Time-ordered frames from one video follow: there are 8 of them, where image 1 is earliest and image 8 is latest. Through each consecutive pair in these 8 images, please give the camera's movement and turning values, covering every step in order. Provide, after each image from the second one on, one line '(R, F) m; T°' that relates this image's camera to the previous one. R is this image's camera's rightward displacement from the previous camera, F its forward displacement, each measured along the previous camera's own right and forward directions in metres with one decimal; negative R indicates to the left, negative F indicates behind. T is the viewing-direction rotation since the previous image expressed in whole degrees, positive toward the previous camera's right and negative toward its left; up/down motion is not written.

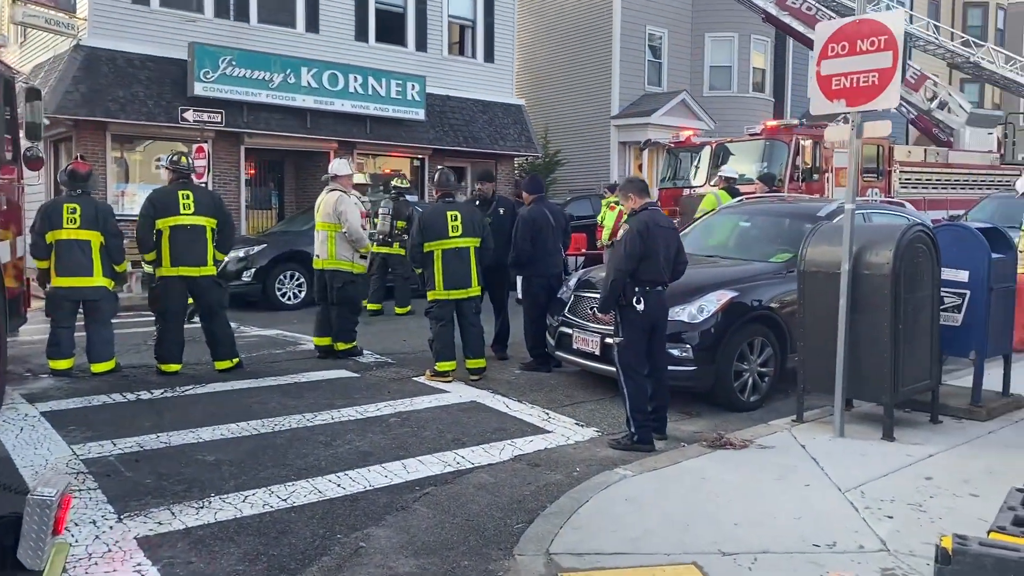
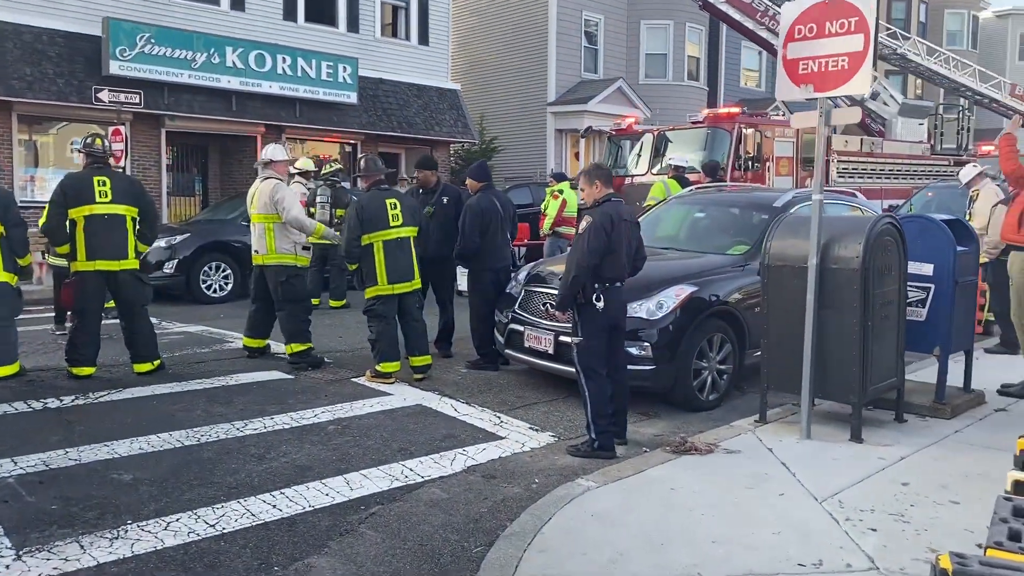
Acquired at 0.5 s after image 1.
(-0.1, +0.4) m; +5°
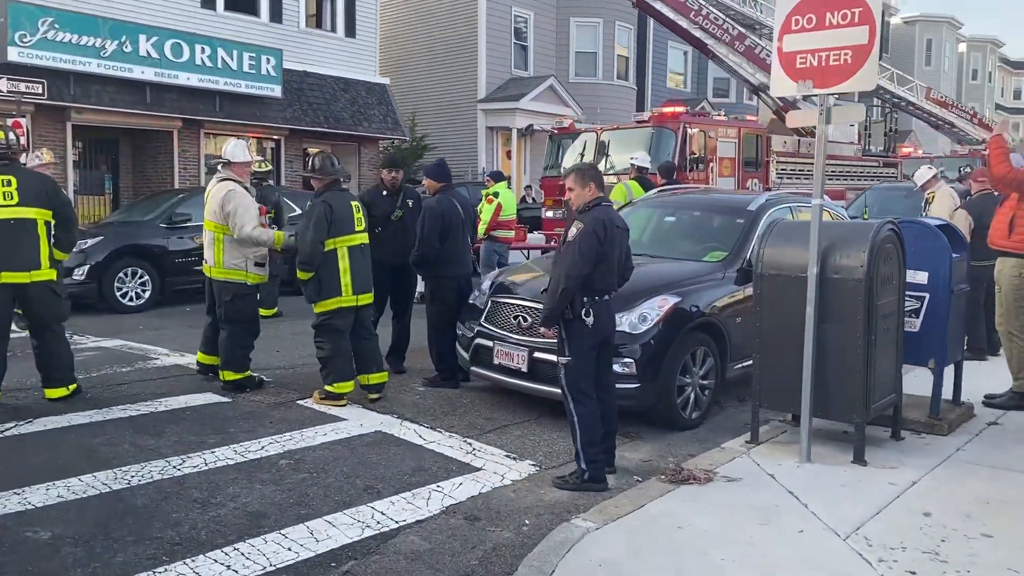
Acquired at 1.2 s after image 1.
(-0.3, +0.6) m; +5°
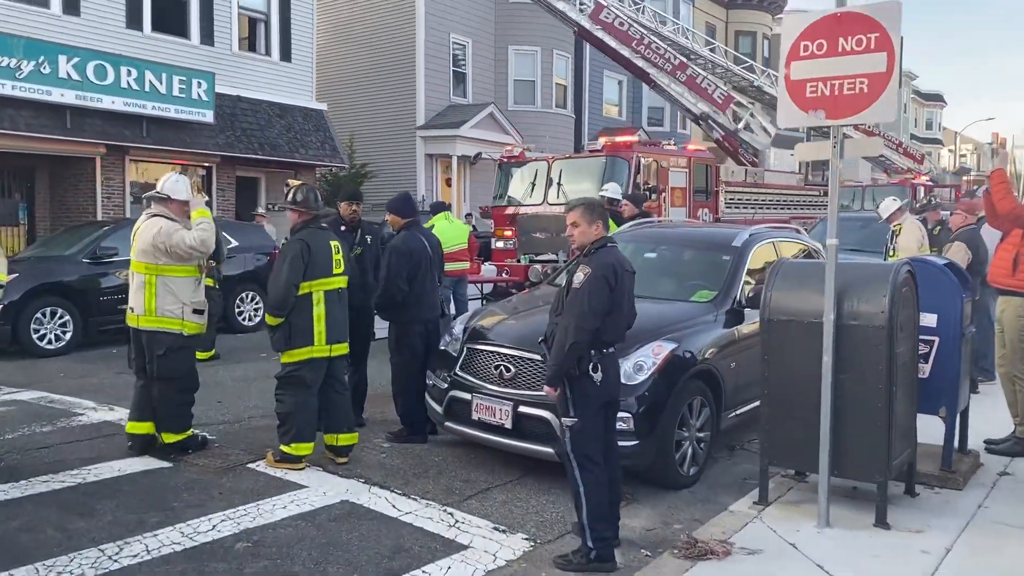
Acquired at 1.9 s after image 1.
(-0.3, +0.6) m; +5°
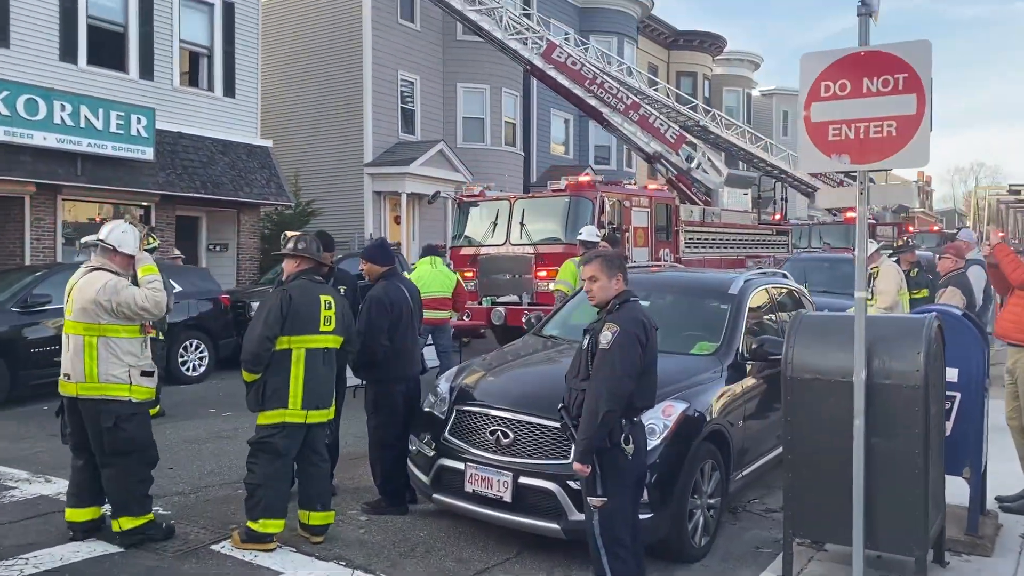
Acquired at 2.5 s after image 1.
(-0.3, +0.5) m; +4°
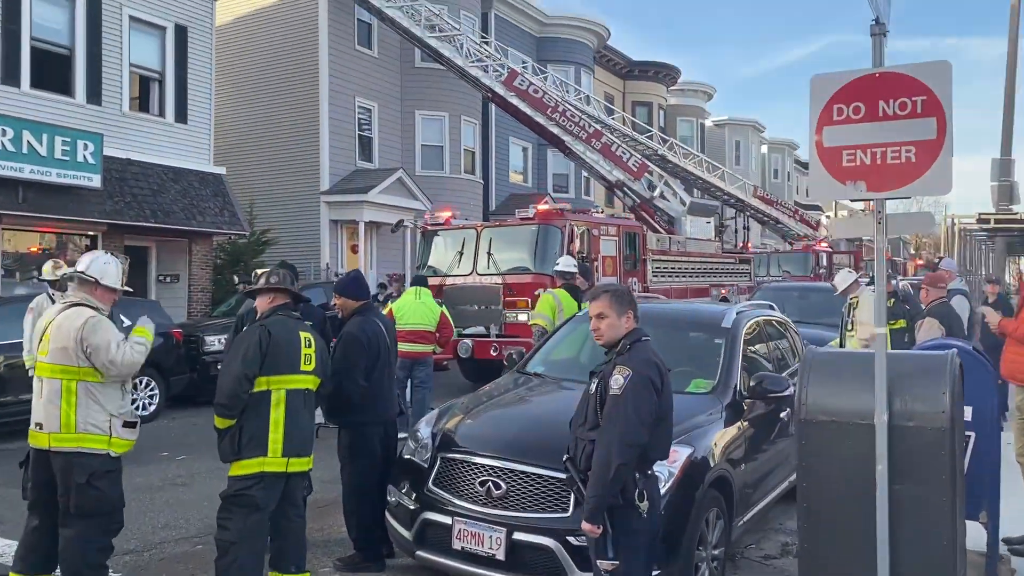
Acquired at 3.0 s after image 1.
(-0.2, +0.4) m; +3°
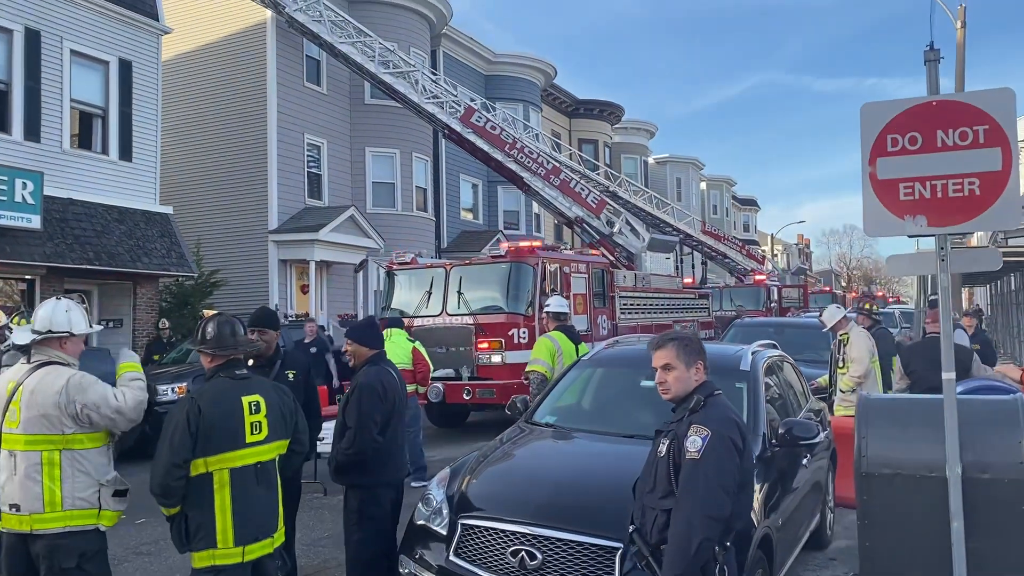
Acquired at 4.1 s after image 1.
(-0.4, +0.4) m; +4°
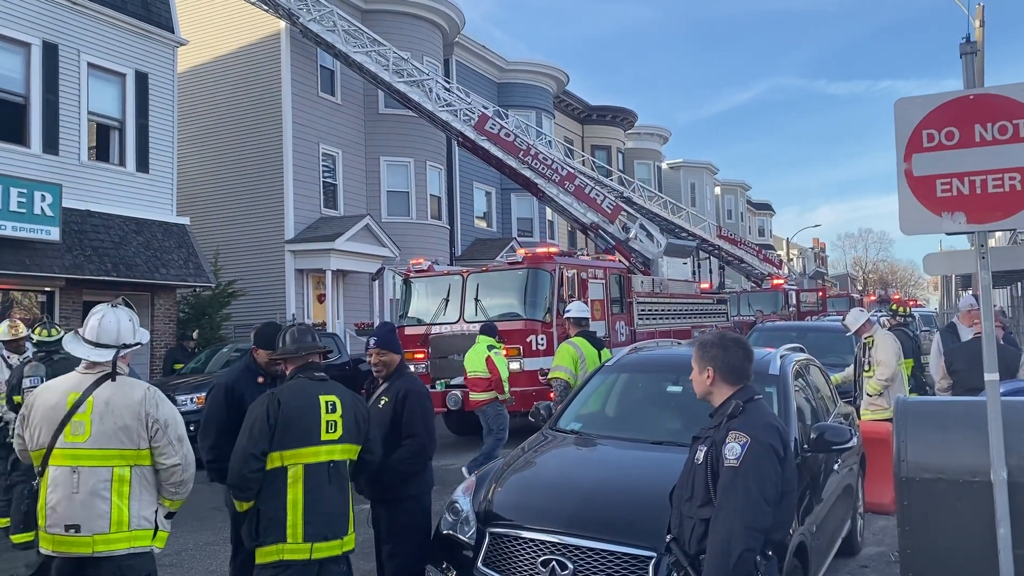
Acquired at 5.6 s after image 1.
(-0.1, +0.1) m; -1°
